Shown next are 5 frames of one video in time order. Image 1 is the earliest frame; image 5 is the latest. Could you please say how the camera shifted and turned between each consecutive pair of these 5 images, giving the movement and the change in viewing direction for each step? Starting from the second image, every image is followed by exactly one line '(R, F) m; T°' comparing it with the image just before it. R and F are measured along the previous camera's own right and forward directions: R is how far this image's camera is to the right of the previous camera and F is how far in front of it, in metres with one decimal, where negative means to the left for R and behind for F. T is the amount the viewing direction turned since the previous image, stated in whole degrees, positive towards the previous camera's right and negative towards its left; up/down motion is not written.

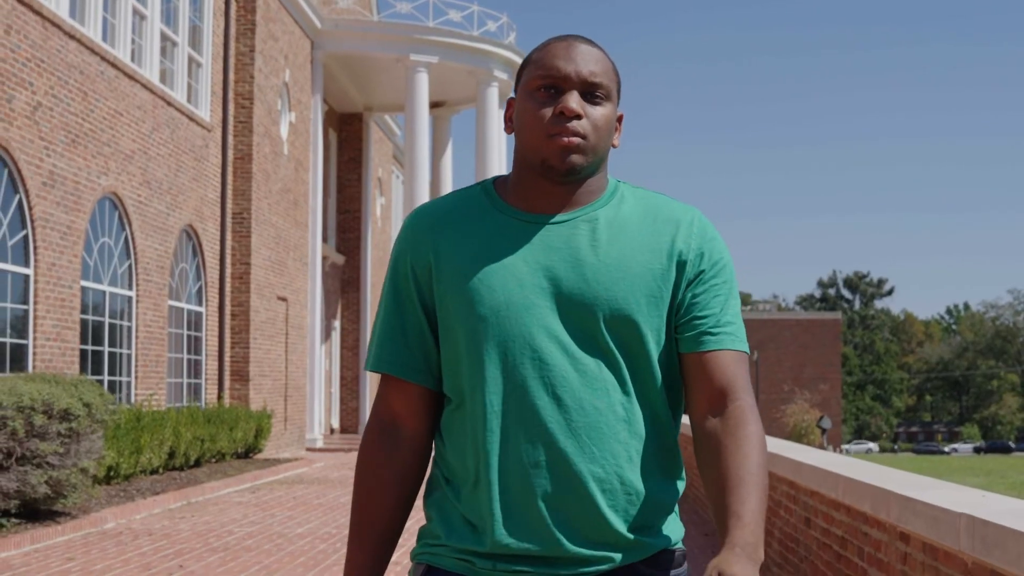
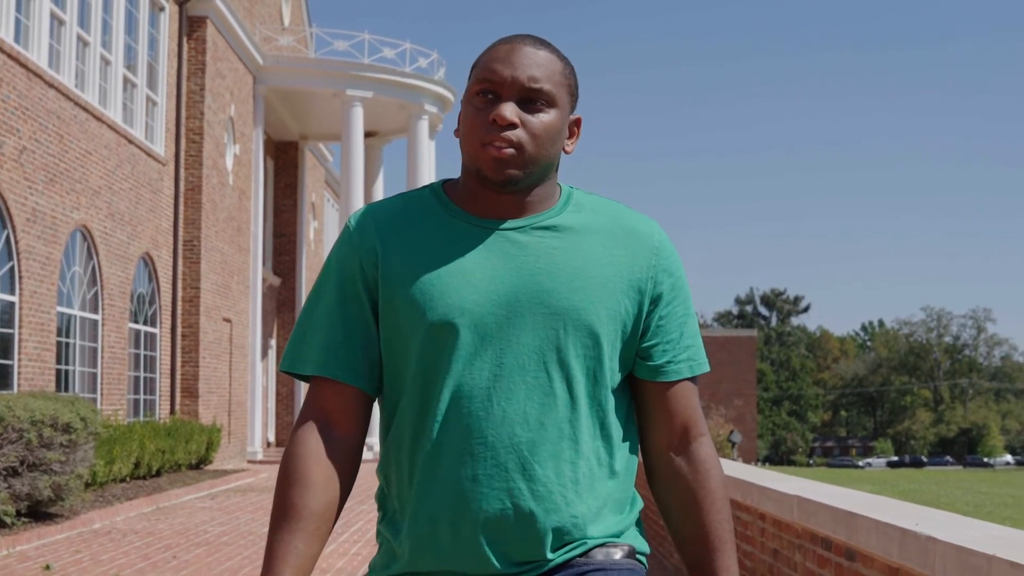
(-0.2, -1.7) m; +4°
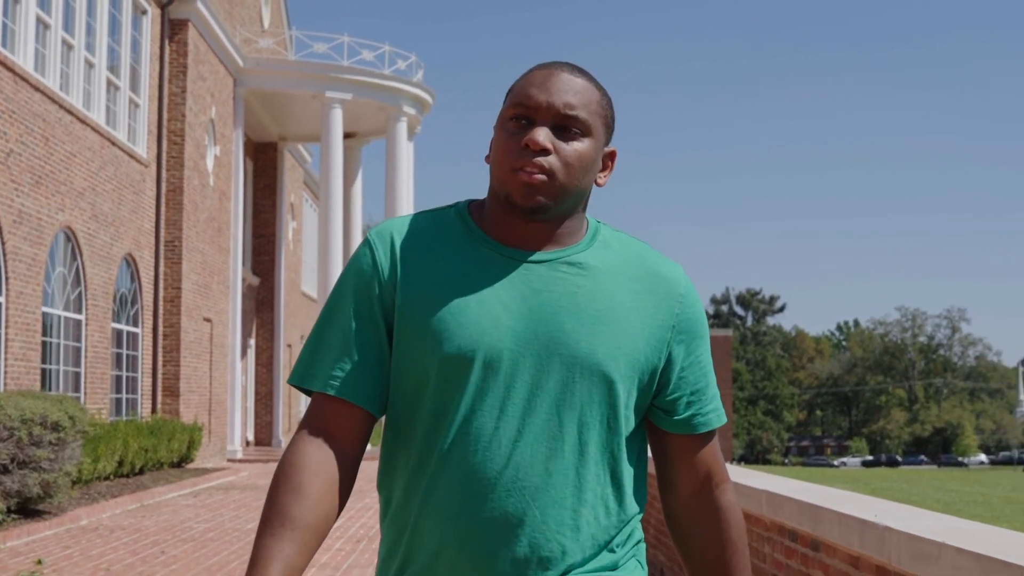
(0.0, -0.3) m; +1°
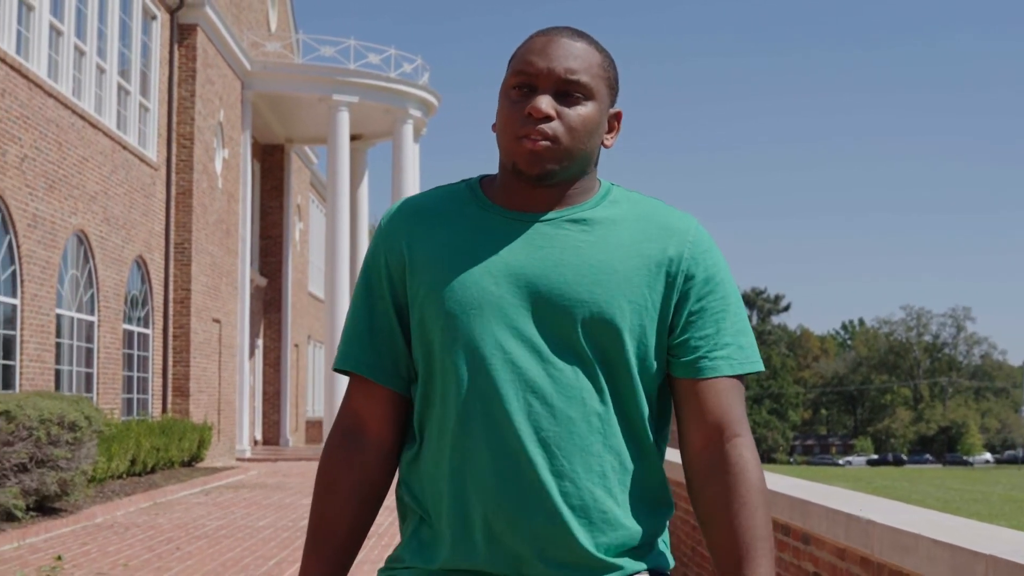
(0.0, -0.3) m; 0°
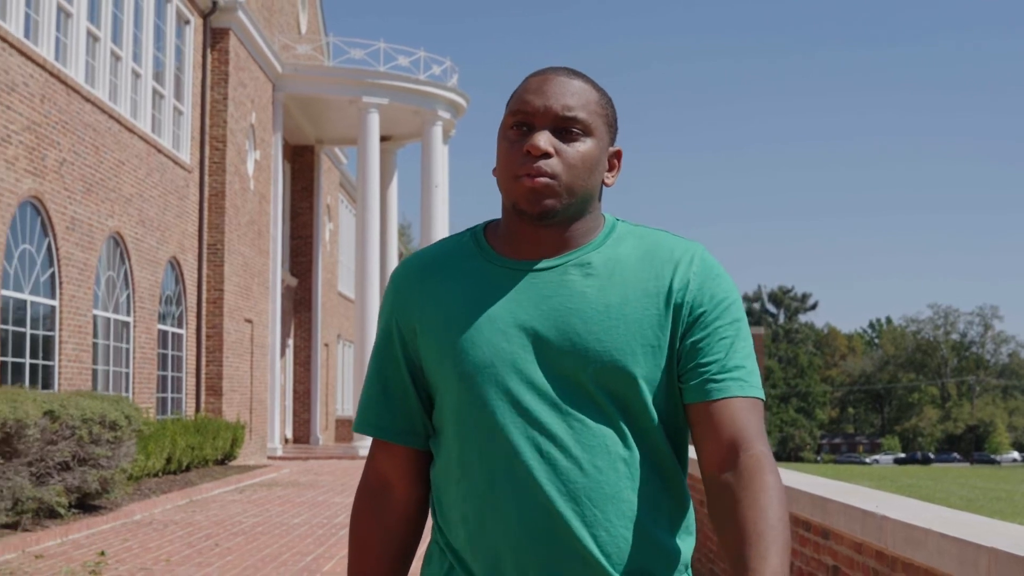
(0.0, -0.2) m; -1°
